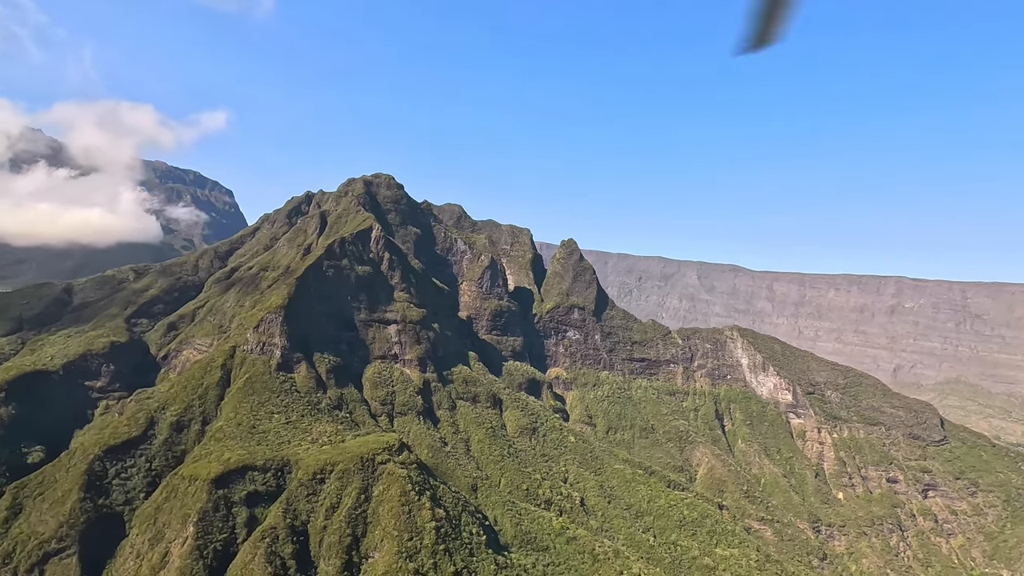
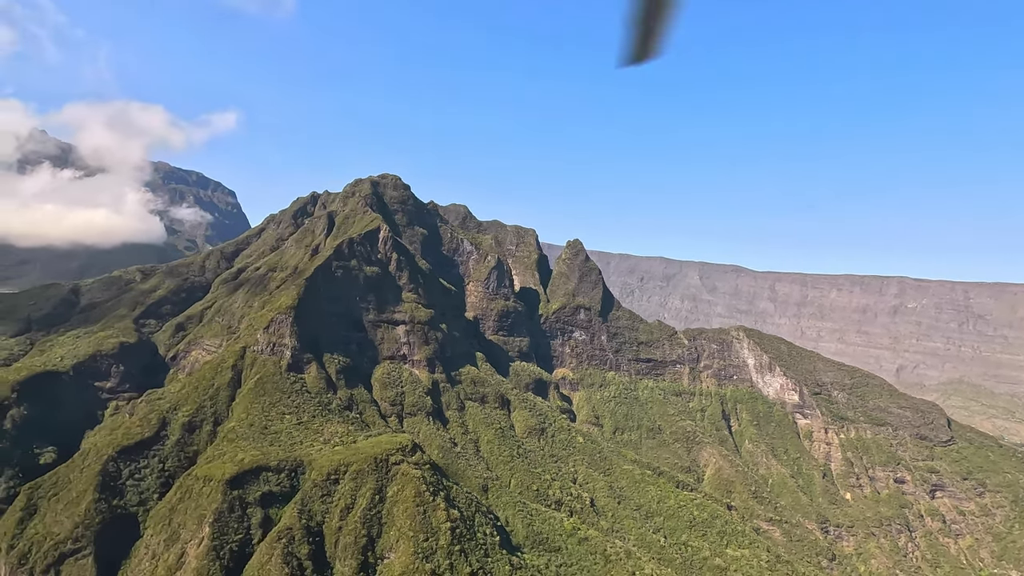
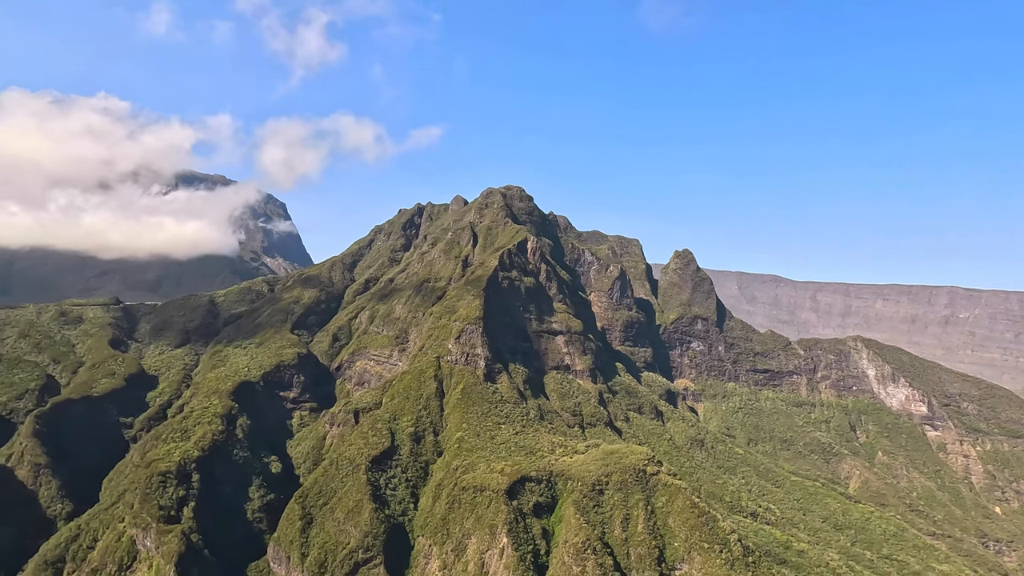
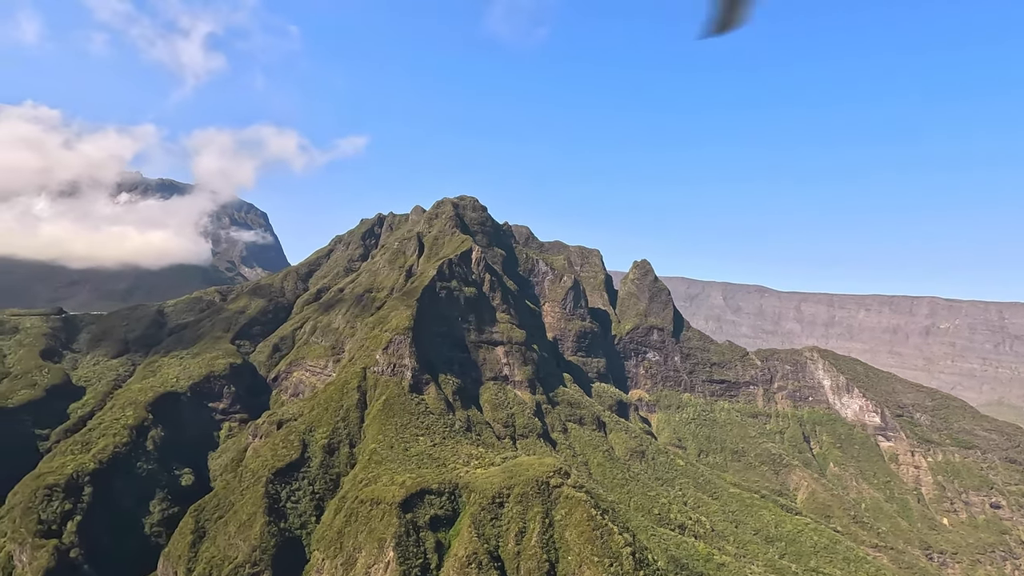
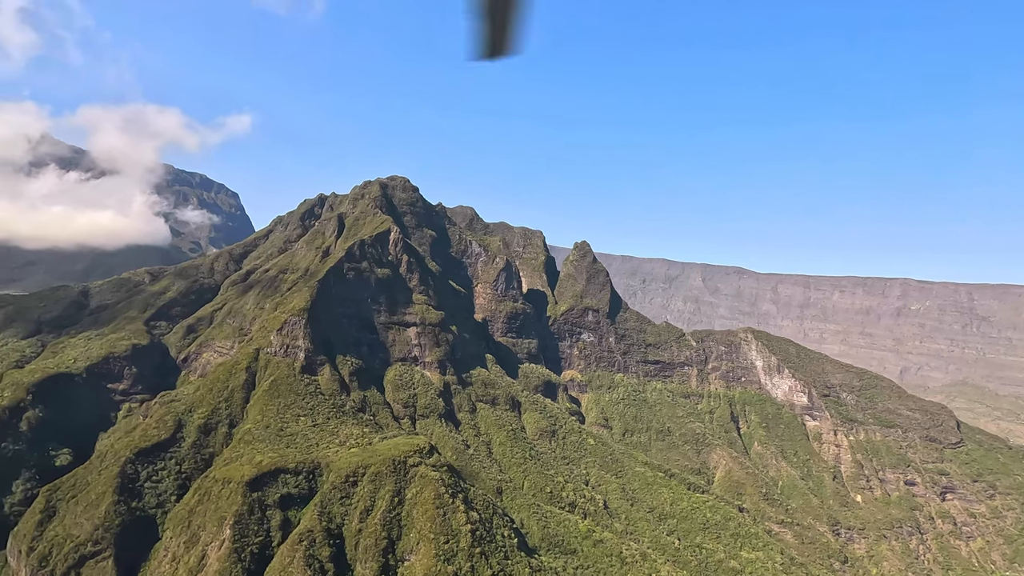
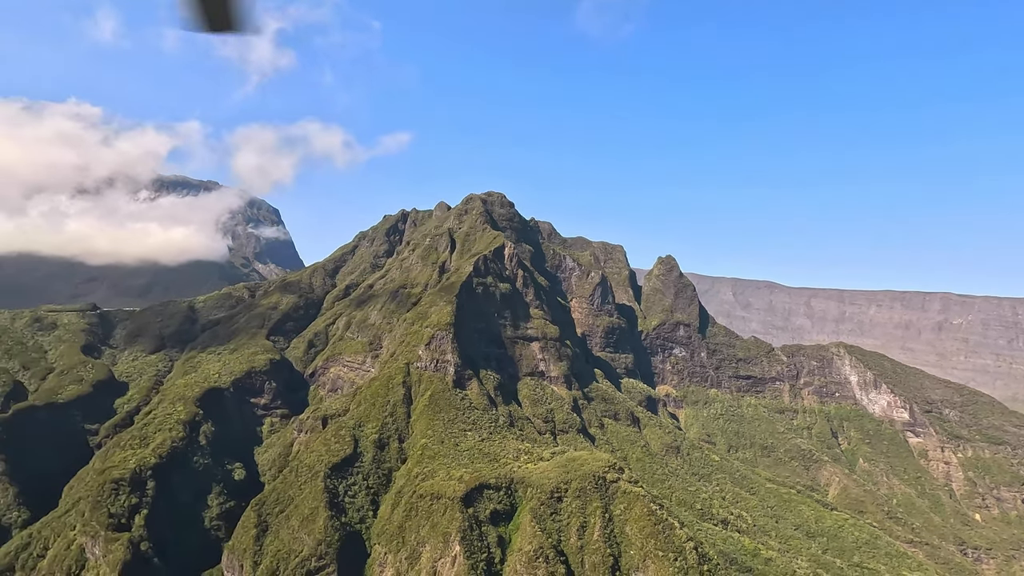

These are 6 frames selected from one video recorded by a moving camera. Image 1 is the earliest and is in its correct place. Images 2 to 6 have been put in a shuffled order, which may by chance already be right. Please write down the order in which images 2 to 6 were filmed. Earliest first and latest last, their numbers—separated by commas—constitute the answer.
2, 5, 4, 6, 3
